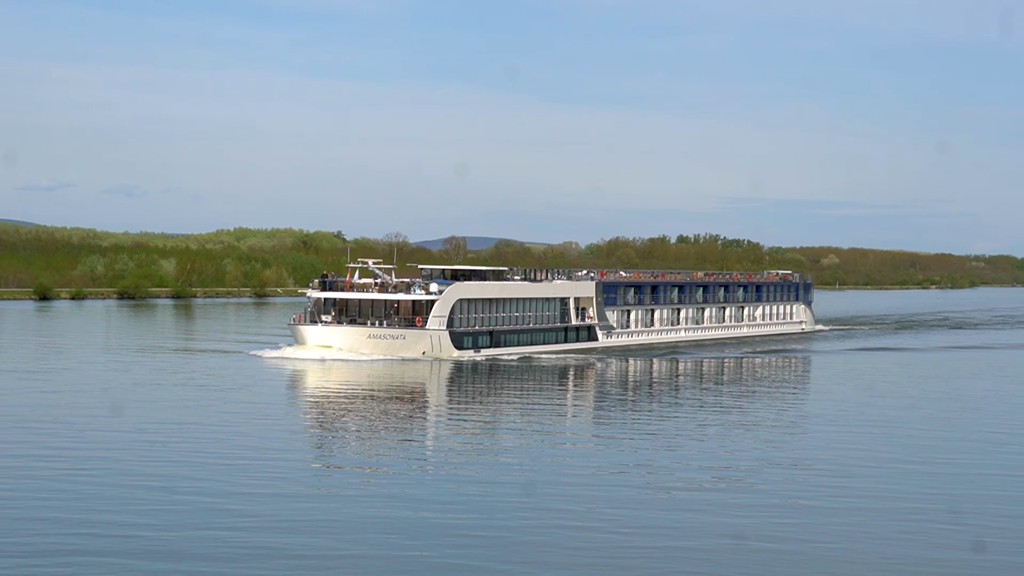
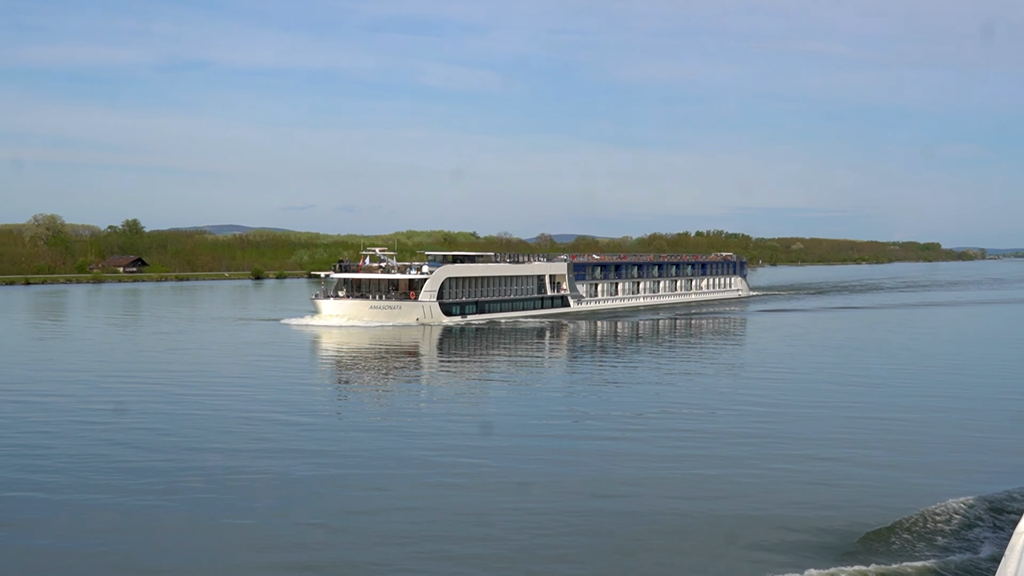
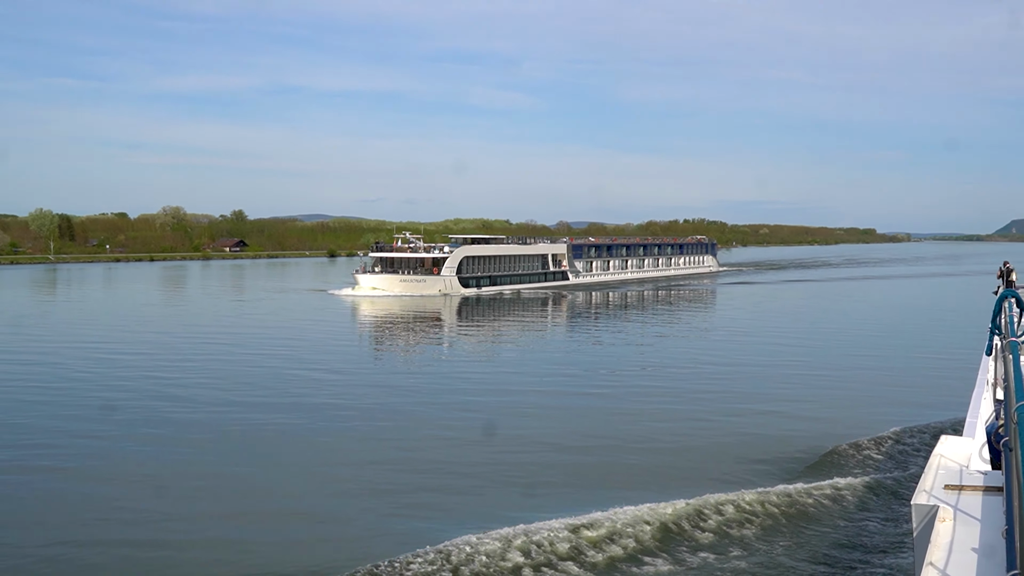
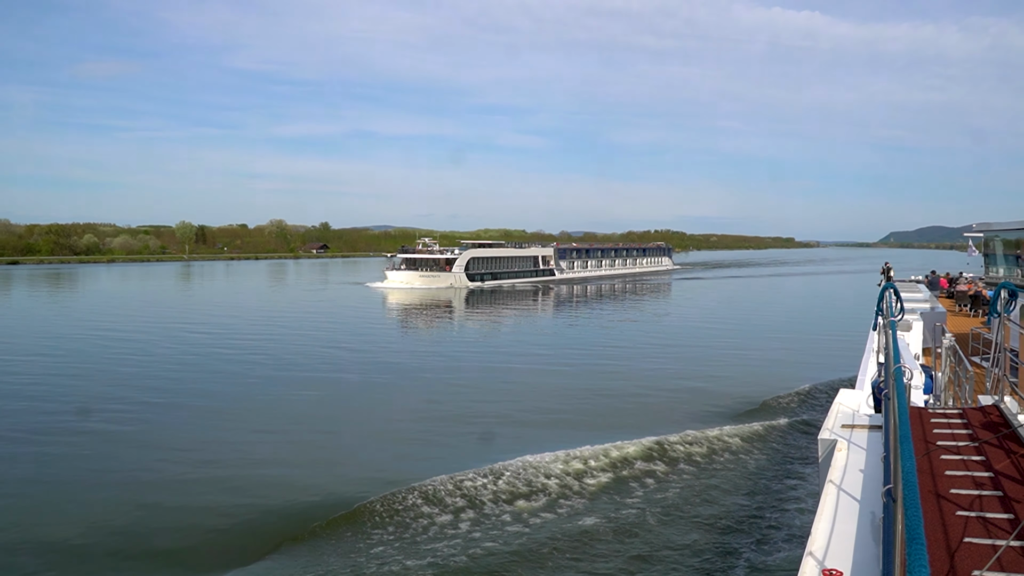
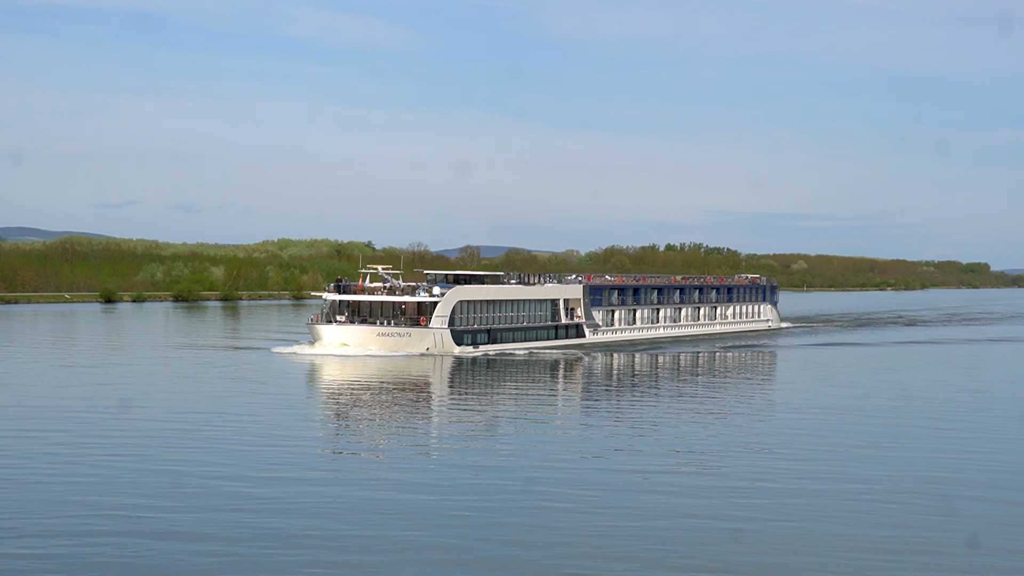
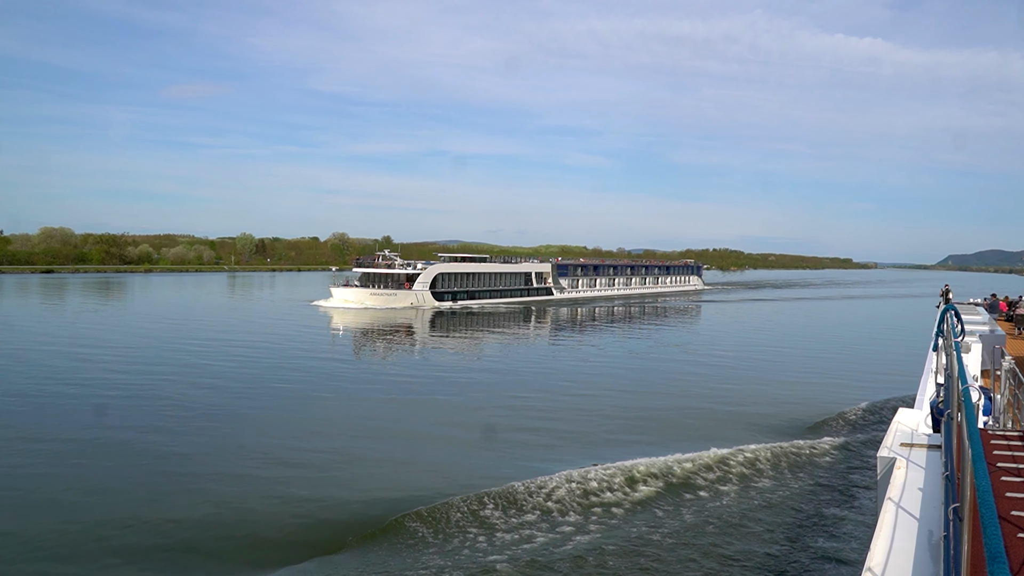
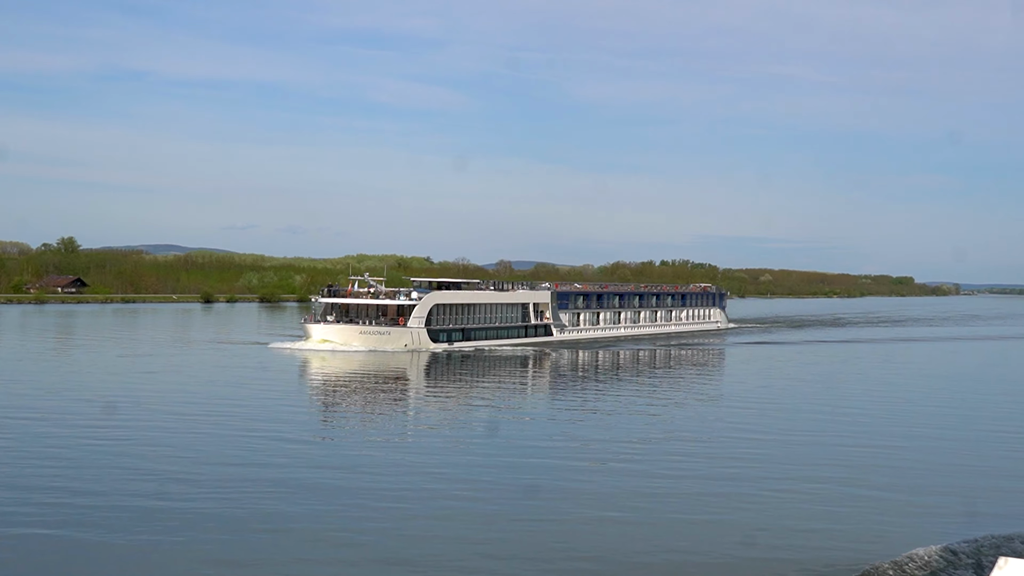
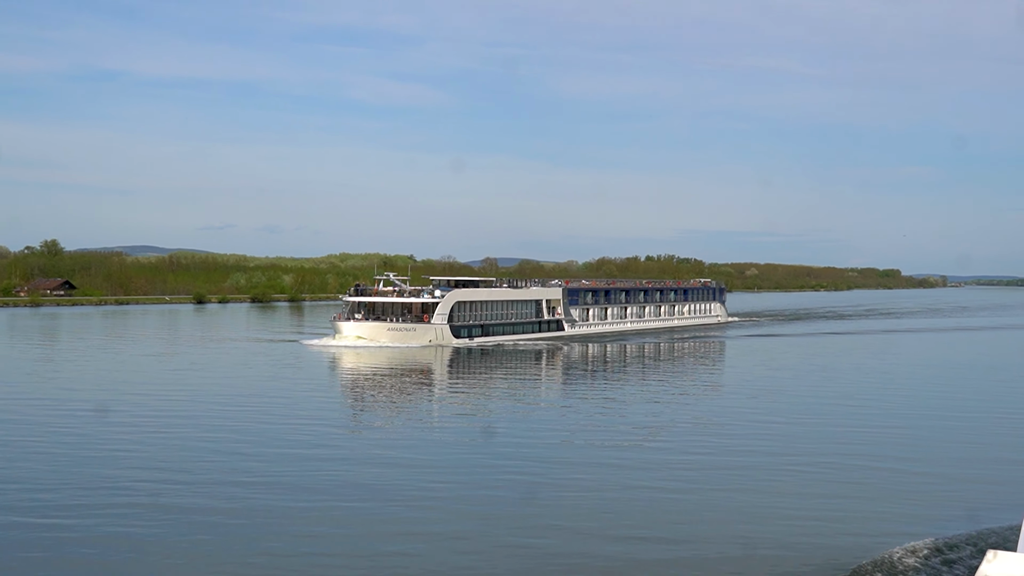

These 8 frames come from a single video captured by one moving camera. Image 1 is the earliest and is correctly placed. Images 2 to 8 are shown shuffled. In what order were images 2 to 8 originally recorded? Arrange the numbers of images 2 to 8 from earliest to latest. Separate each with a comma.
5, 8, 7, 2, 3, 4, 6
